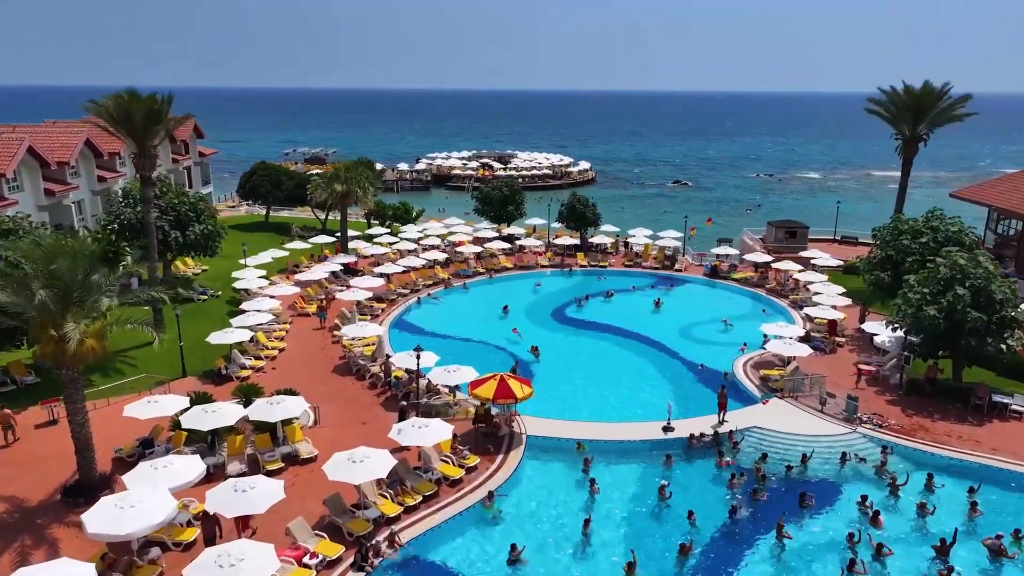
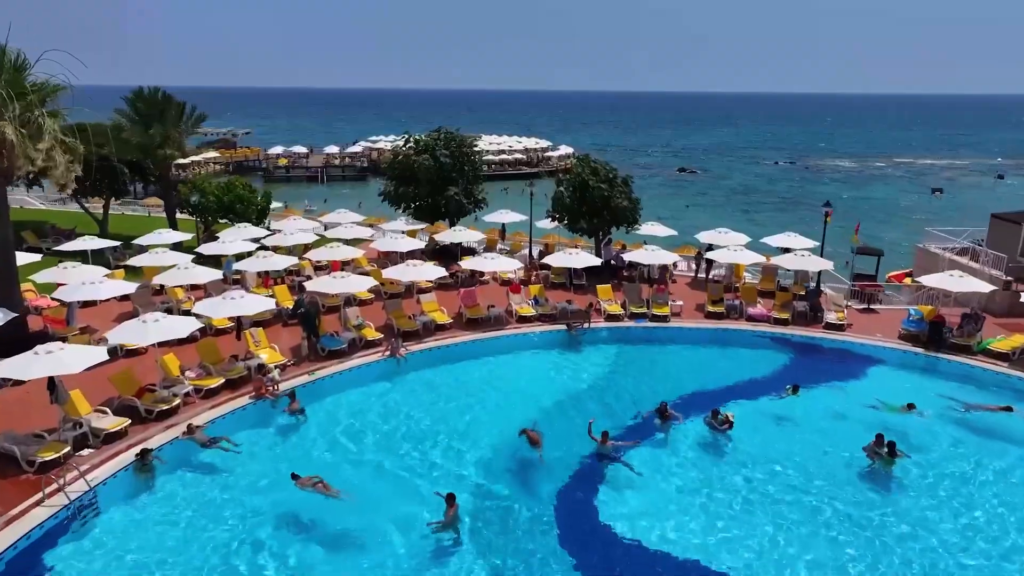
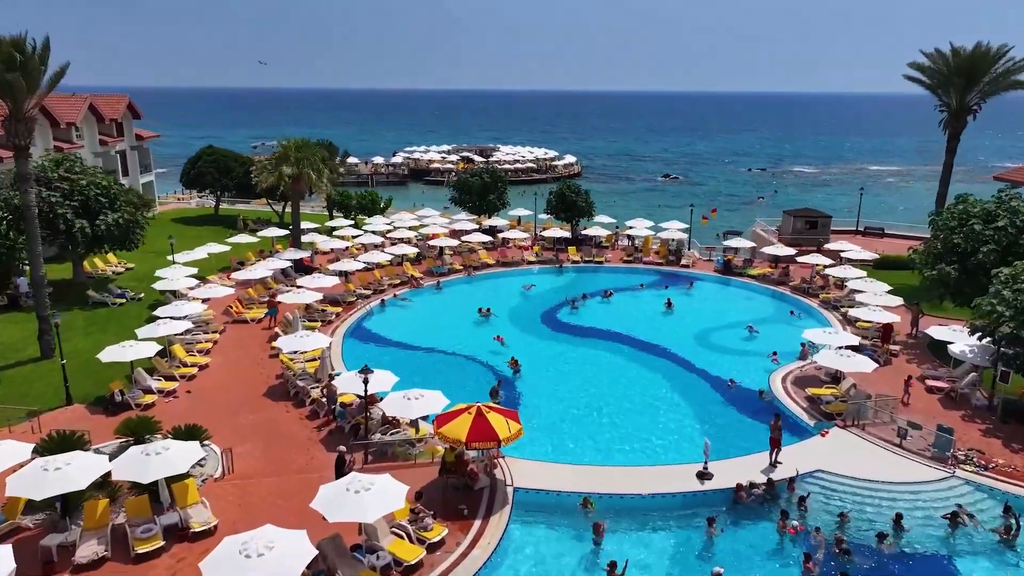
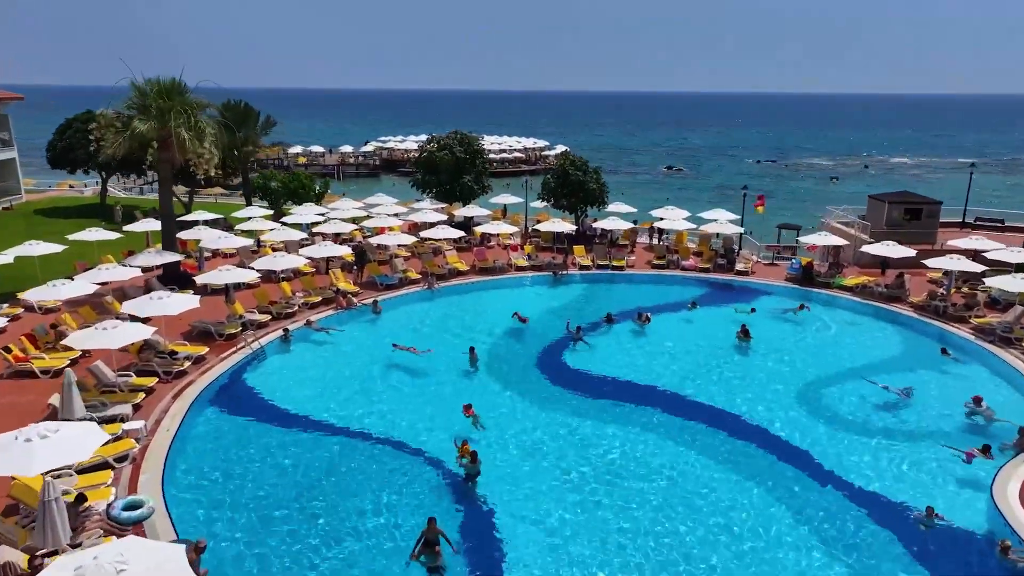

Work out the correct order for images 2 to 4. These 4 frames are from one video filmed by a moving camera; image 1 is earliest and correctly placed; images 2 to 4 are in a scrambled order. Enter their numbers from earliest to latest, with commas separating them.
3, 4, 2
